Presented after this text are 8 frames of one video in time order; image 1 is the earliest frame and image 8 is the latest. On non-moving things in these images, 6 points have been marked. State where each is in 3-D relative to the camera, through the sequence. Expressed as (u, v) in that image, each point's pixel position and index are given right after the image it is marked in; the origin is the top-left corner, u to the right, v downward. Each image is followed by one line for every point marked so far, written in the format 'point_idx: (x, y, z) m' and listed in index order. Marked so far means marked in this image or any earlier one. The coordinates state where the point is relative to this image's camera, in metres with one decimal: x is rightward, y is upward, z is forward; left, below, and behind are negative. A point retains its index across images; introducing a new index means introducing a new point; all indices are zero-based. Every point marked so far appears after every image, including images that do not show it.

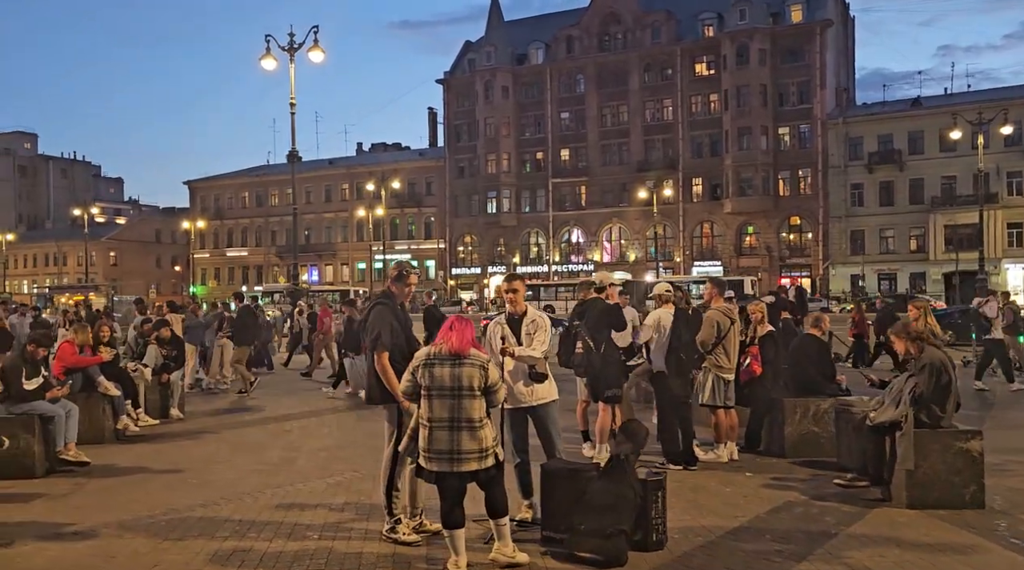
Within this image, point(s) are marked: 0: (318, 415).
0: (-3.1, -2.1, +14.3) m
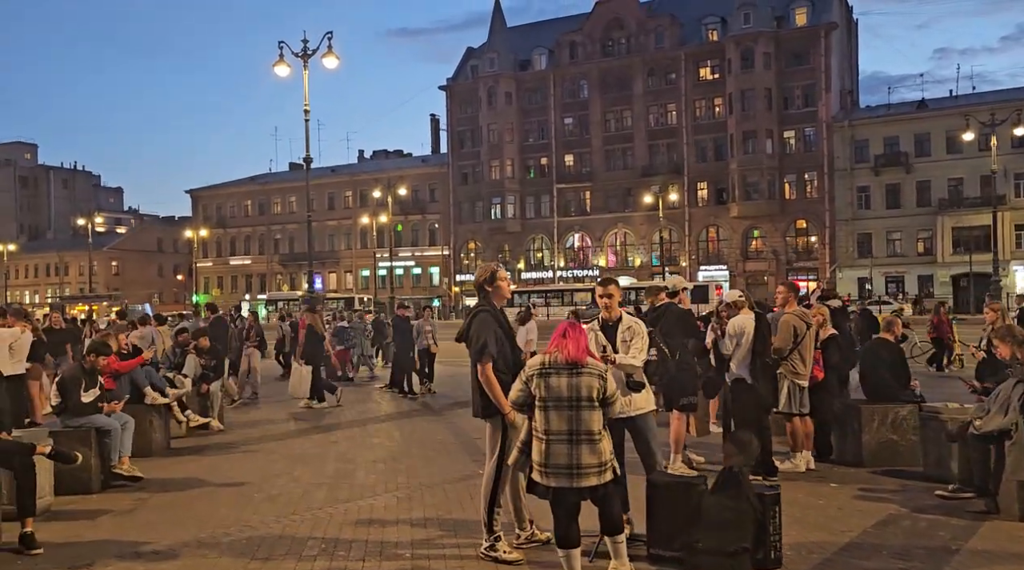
0: (-2.4, -2.2, +14.0) m
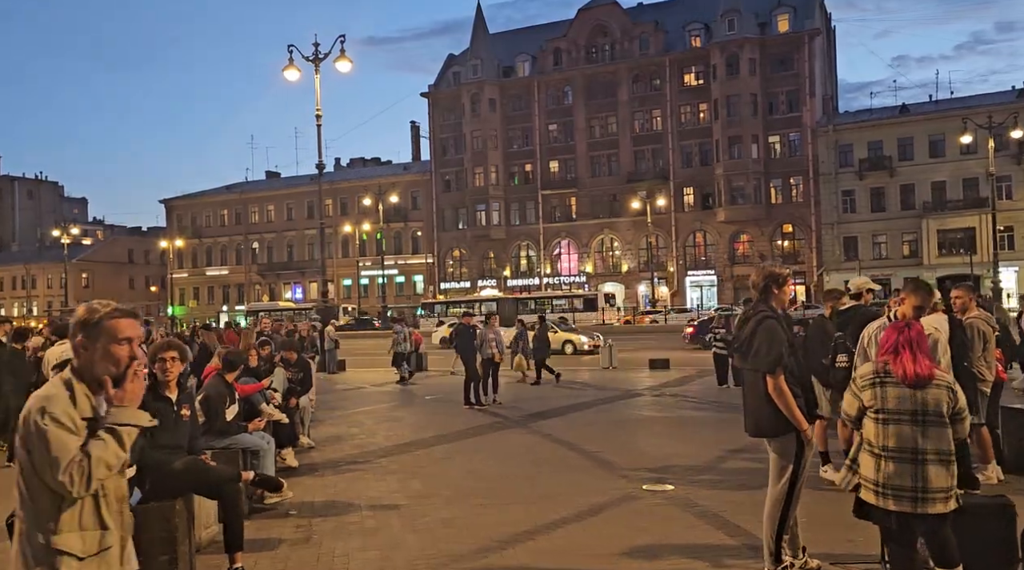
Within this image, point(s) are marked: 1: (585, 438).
0: (-0.8, -2.3, +13.4) m
1: (+1.1, -2.3, +13.5) m
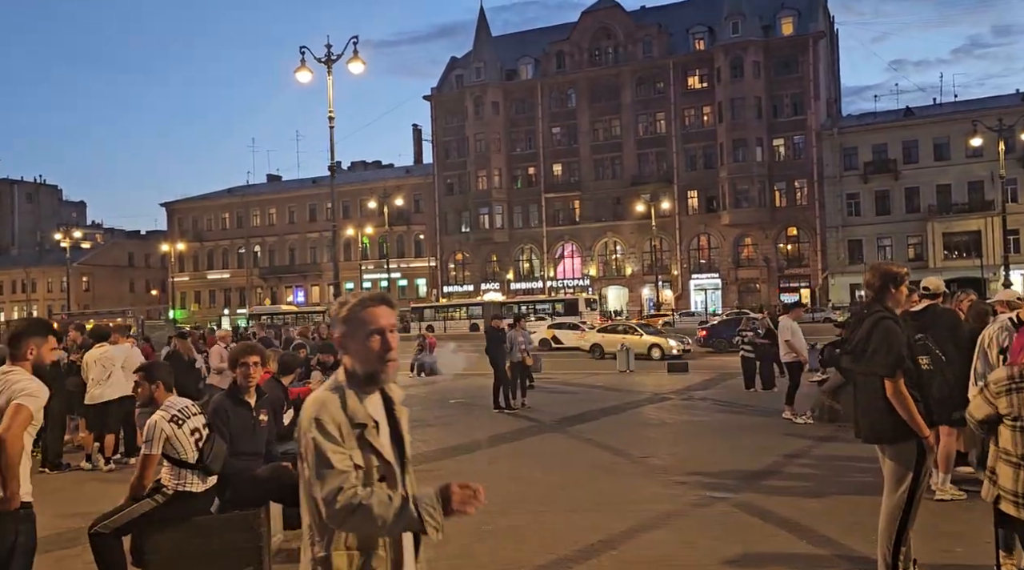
0: (-0.2, -2.3, +13.1) m
1: (+1.7, -2.3, +13.3) m
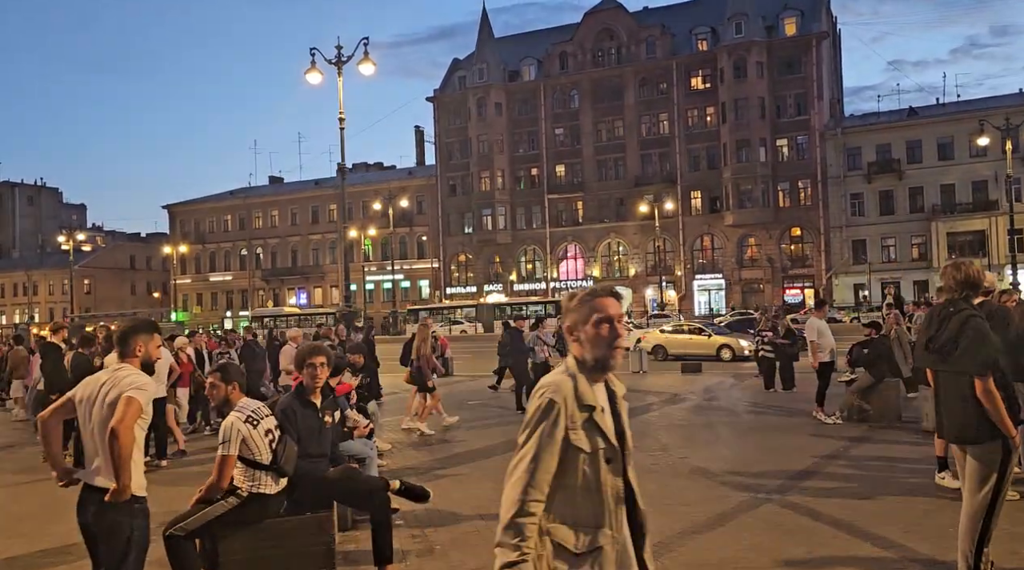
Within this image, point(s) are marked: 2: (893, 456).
0: (+0.2, -2.3, +13.1) m
1: (+2.2, -2.3, +13.2) m
2: (+4.5, -2.1, +11.0) m
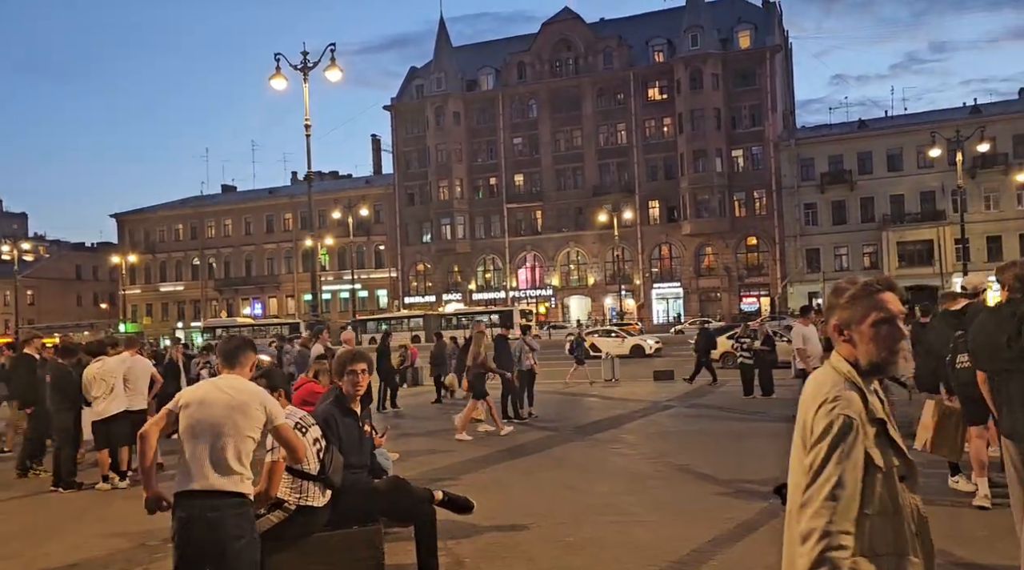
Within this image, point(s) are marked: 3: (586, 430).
0: (+0.2, -2.4, +12.9) m
1: (+2.1, -2.4, +13.1) m
2: (+4.5, -2.1, +11.0) m
3: (+1.3, -2.5, +15.8) m
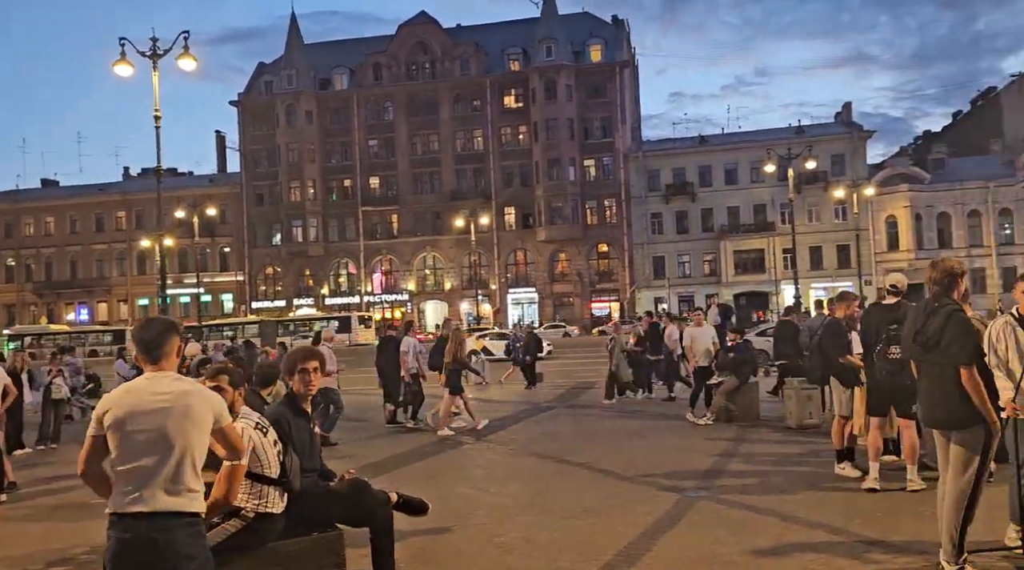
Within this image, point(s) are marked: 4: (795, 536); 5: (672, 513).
0: (-1.3, -2.4, +12.7) m
1: (+0.6, -2.4, +13.3) m
2: (+3.3, -2.2, +11.6) m
3: (-0.6, -2.6, +15.8) m
4: (+2.2, -2.0, +7.2) m
5: (+1.4, -2.1, +8.3) m
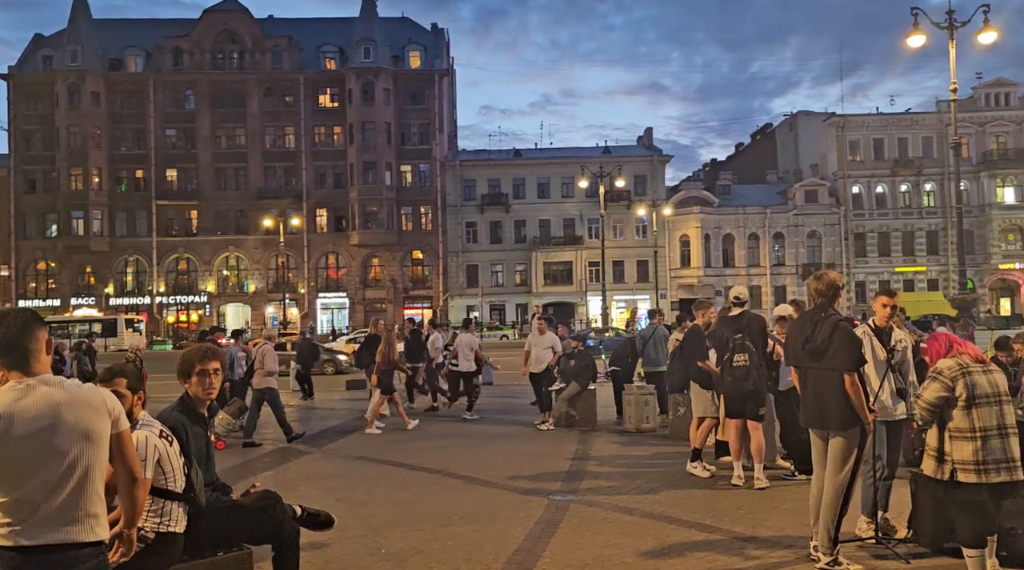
0: (-3.3, -2.4, +12.1) m
1: (-1.6, -2.4, +13.1) m
2: (+1.5, -2.3, +12.0) m
3: (-3.3, -2.6, +15.3) m
4: (+1.3, -2.1, +7.5) m
5: (+0.3, -2.1, +8.3) m
